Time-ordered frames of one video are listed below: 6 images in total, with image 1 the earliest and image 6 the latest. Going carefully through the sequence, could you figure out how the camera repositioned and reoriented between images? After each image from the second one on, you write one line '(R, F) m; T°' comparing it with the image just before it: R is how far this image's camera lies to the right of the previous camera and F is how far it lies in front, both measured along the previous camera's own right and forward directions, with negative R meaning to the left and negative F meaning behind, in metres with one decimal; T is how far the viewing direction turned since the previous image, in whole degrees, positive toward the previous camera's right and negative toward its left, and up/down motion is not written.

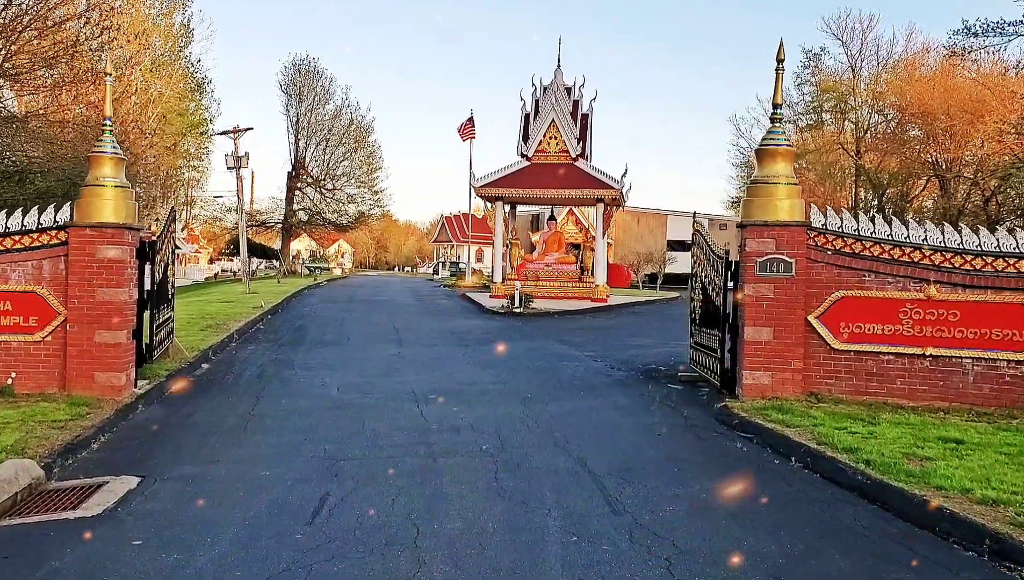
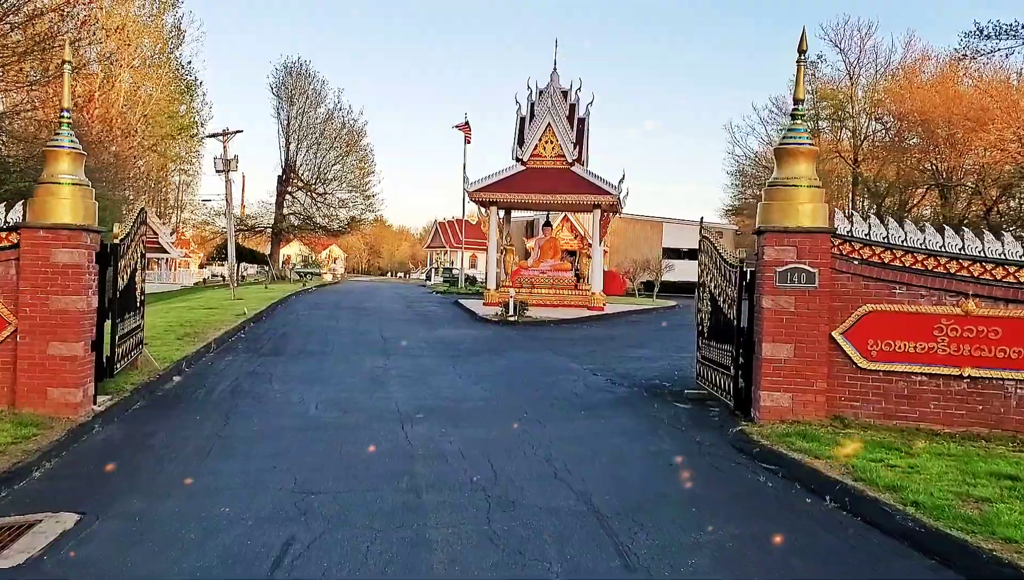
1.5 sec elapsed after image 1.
(0.0, +0.7) m; +1°
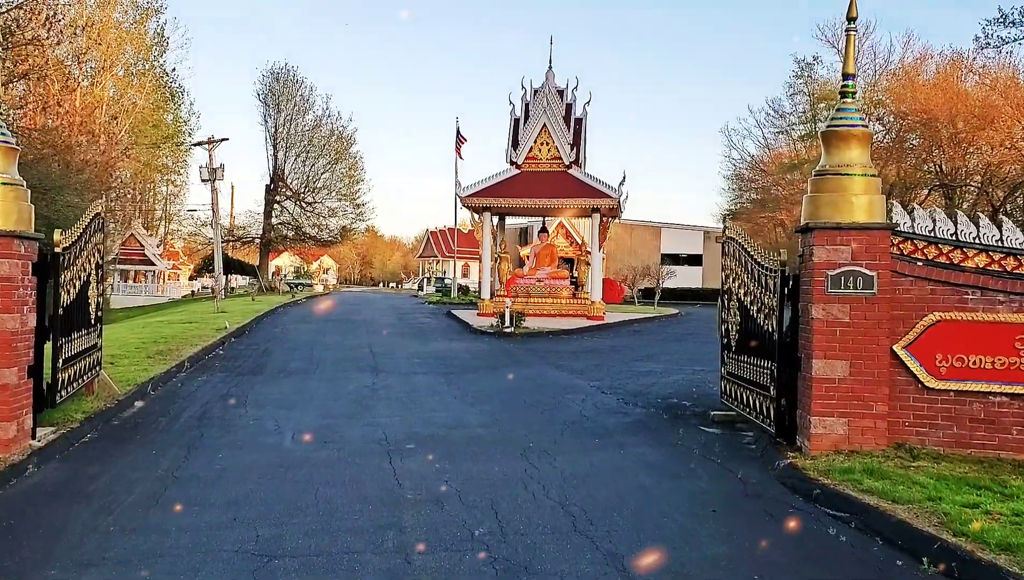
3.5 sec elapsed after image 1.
(-0.1, +1.1) m; 0°
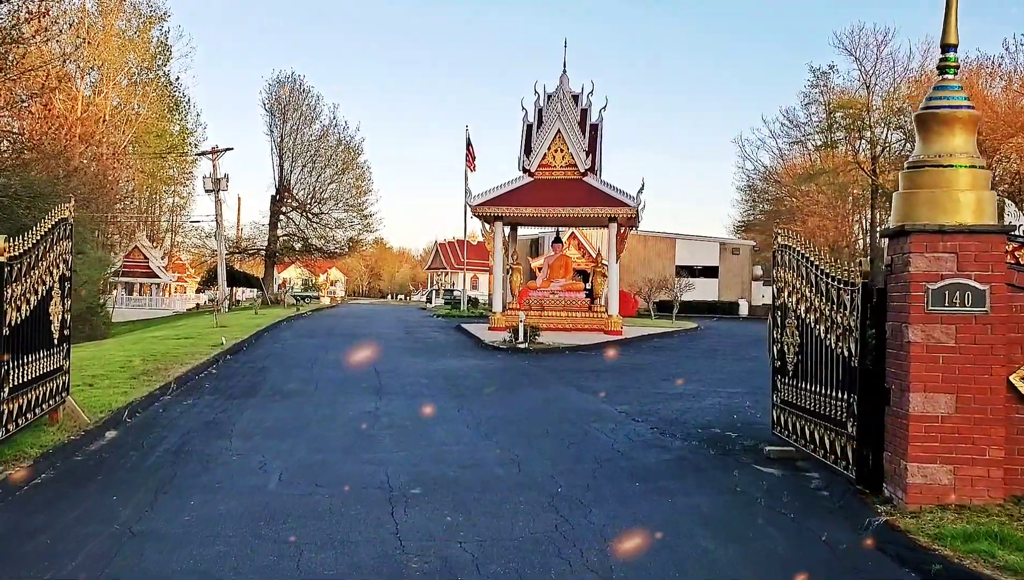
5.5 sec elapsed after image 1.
(-0.1, +1.1) m; -1°
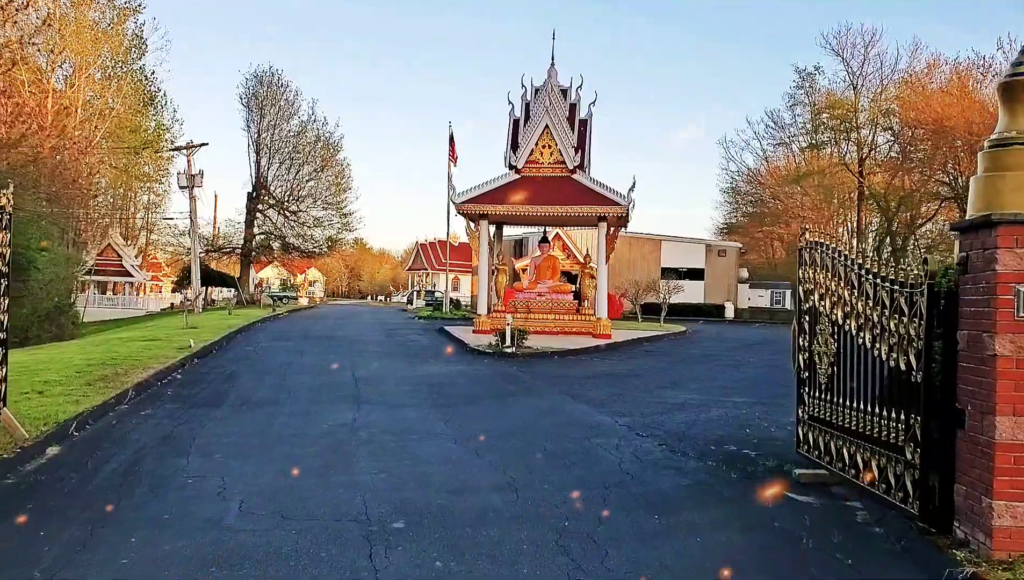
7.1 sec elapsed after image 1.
(-0.1, +0.9) m; +1°
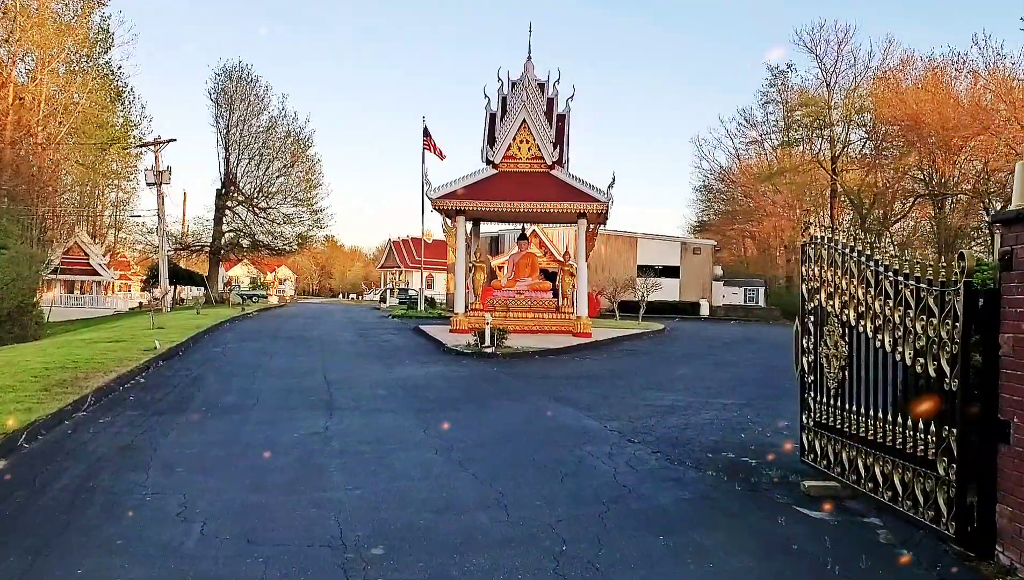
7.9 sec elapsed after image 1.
(-0.1, +0.5) m; +2°
